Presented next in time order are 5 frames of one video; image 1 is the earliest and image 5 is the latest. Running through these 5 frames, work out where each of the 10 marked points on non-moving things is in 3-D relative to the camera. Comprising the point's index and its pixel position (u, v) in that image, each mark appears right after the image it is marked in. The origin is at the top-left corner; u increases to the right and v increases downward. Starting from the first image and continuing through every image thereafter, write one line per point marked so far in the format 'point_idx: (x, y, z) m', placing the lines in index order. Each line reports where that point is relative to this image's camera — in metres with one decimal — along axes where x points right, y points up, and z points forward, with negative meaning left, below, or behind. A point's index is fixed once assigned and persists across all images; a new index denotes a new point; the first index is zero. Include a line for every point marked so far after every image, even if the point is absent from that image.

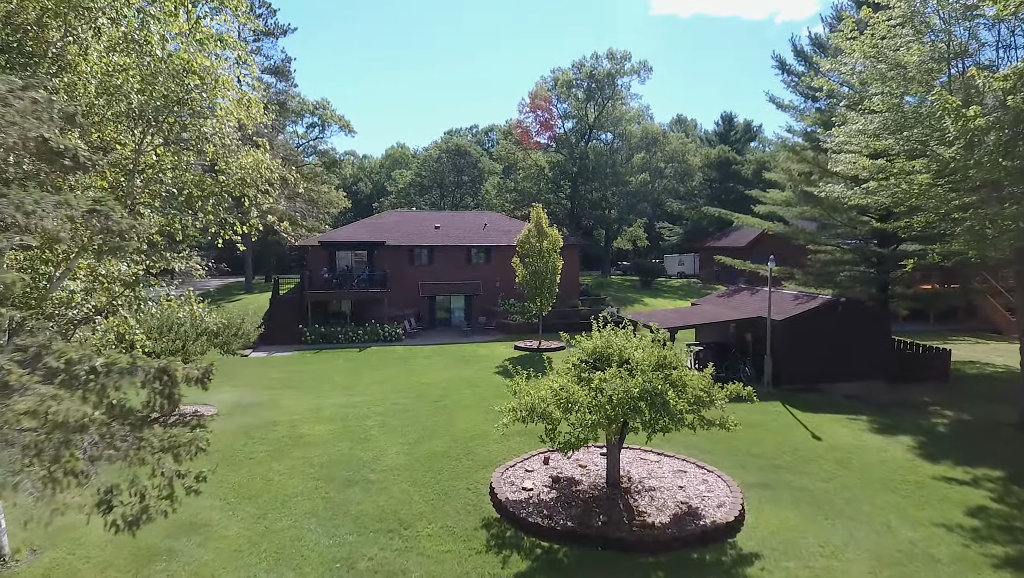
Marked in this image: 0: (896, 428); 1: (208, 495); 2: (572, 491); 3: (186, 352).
0: (+10.0, -3.6, +16.3) m
1: (-5.7, -3.9, +11.7) m
2: (+1.1, -3.6, +11.2) m
3: (-8.5, -1.7, +16.3) m
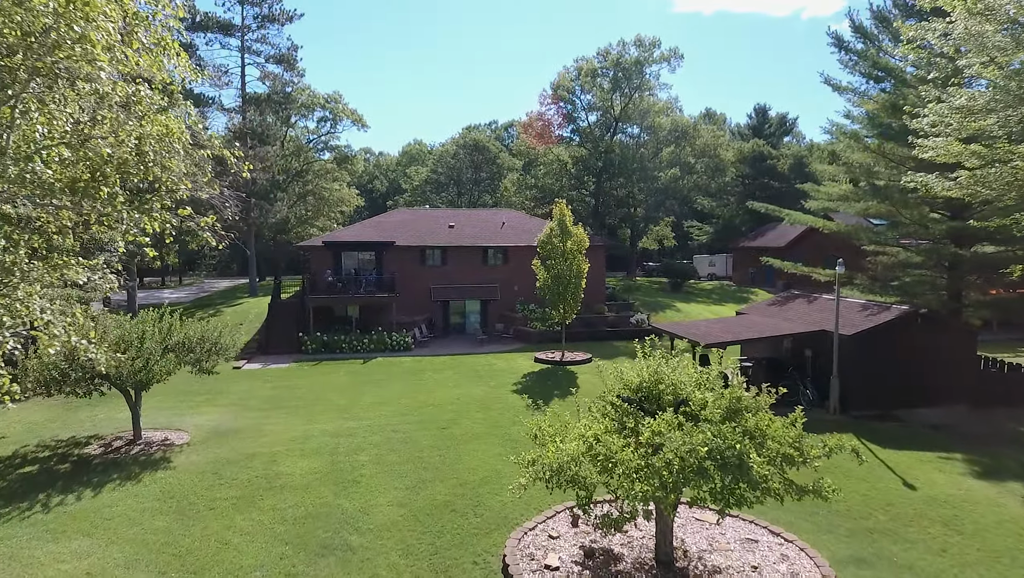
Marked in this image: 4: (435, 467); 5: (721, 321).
0: (+10.5, -3.9, +13.3) m
1: (-5.4, -4.1, +9.2) m
2: (+1.3, -3.8, +8.5) m
3: (-8.1, -1.9, +13.9) m
4: (-1.6, -3.7, +12.9) m
5: (+6.6, -1.0, +19.7) m
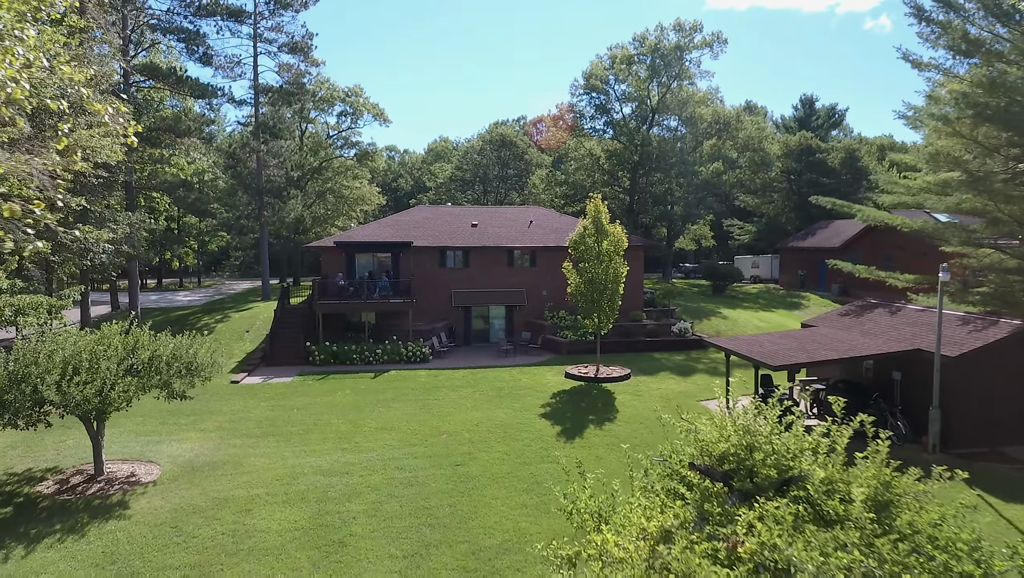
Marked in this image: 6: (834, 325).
0: (+10.9, -4.1, +10.2) m
1: (-5.1, -4.3, +6.8) m
2: (+1.6, -4.1, +5.8) m
3: (-7.6, -2.1, +11.7) m
4: (-1.1, -3.9, +10.3) m
5: (+7.4, -1.3, +16.8) m
6: (+9.1, -1.0, +17.6) m
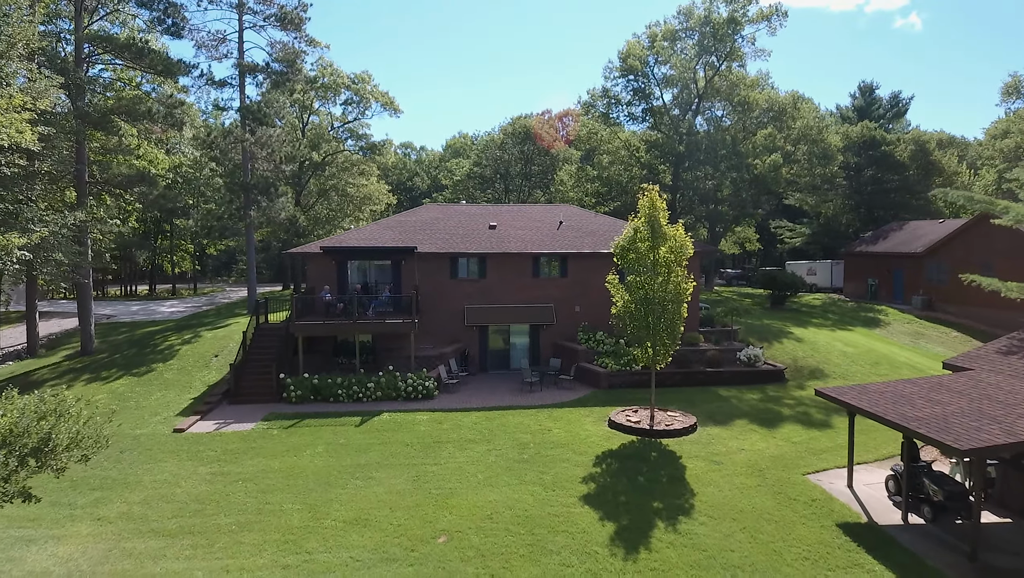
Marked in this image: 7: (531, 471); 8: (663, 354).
0: (+11.2, -4.7, +4.9) m
1: (-4.9, -4.8, +2.1) m
2: (+1.8, -4.6, +0.8) m
3: (-7.2, -2.6, +7.0) m
4: (-0.8, -4.4, +5.4) m
5: (+8.0, -1.8, +11.6) m
6: (+9.7, -1.6, +12.4) m
7: (+0.4, -3.8, +12.8) m
8: (+3.9, -1.7, +16.0) m
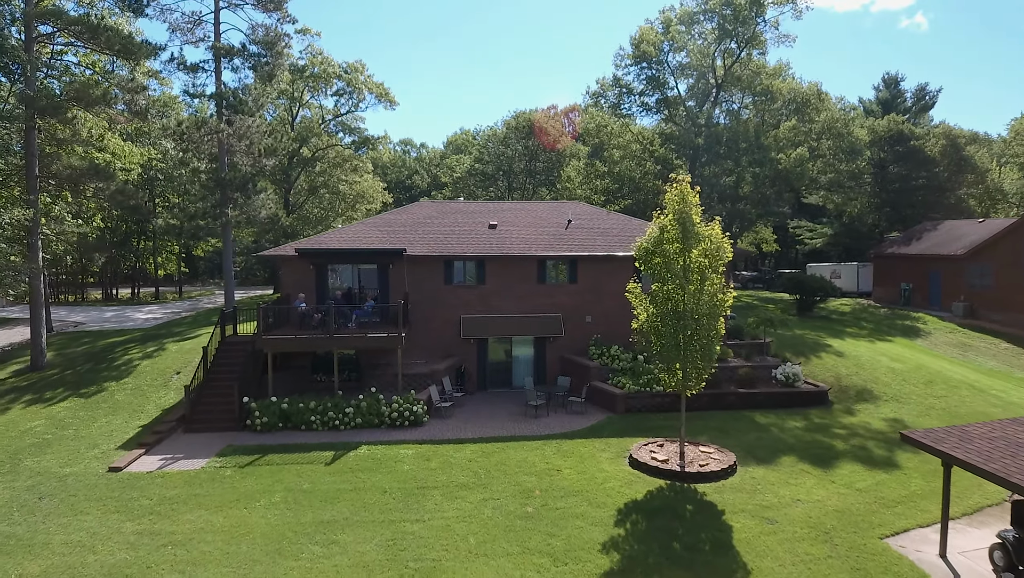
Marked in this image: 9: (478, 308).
0: (+11.2, -4.9, +2.2) m
1: (-5.0, -5.0, -0.5) m
2: (+1.7, -4.8, -1.8) m
3: (-7.2, -2.8, +4.5) m
4: (-0.9, -4.6, +2.8) m
5: (+8.0, -2.0, +9.0) m
6: (+9.7, -1.8, +9.7) m
7: (+0.4, -4.0, +10.1) m
8: (+3.9, -1.9, +13.4) m
9: (-1.0, -0.6, +19.6) m
